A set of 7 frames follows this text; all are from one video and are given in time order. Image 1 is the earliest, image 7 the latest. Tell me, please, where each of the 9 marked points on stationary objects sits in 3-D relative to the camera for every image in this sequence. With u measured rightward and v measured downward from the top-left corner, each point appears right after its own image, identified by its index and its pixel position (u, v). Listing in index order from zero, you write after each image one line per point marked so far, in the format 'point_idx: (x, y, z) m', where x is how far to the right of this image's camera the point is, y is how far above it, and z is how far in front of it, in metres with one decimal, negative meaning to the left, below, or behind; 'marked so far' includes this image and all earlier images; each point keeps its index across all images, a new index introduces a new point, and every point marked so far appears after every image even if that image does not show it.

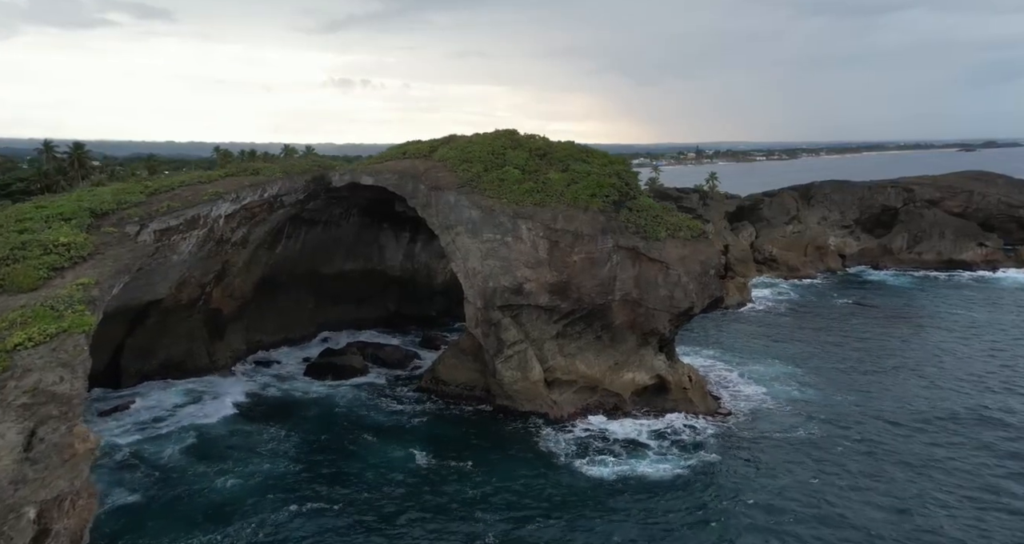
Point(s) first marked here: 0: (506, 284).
0: (-0.2, -0.4, +19.9) m
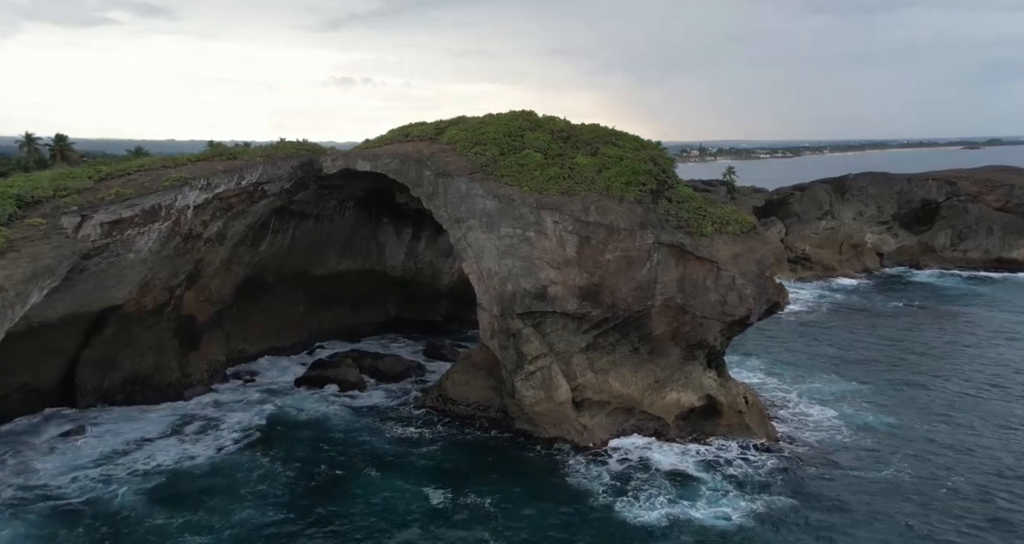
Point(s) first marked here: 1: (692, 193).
0: (+0.4, -0.4, +16.8) m
1: (+5.3, +2.3, +19.8) m
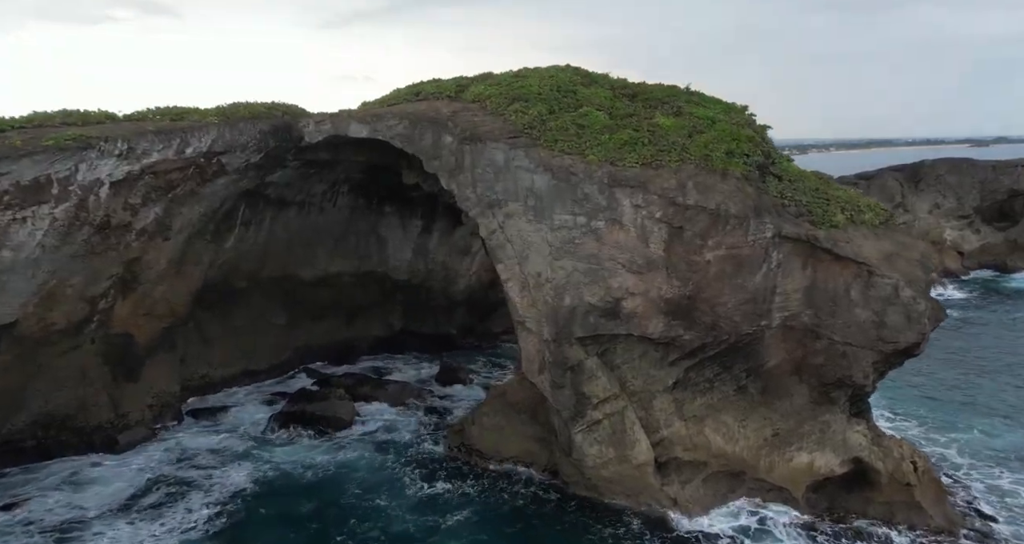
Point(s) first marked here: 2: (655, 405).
0: (+1.4, -0.5, +11.7) m
1: (+6.3, +2.2, +14.6) m
2: (+2.6, -2.4, +12.2) m
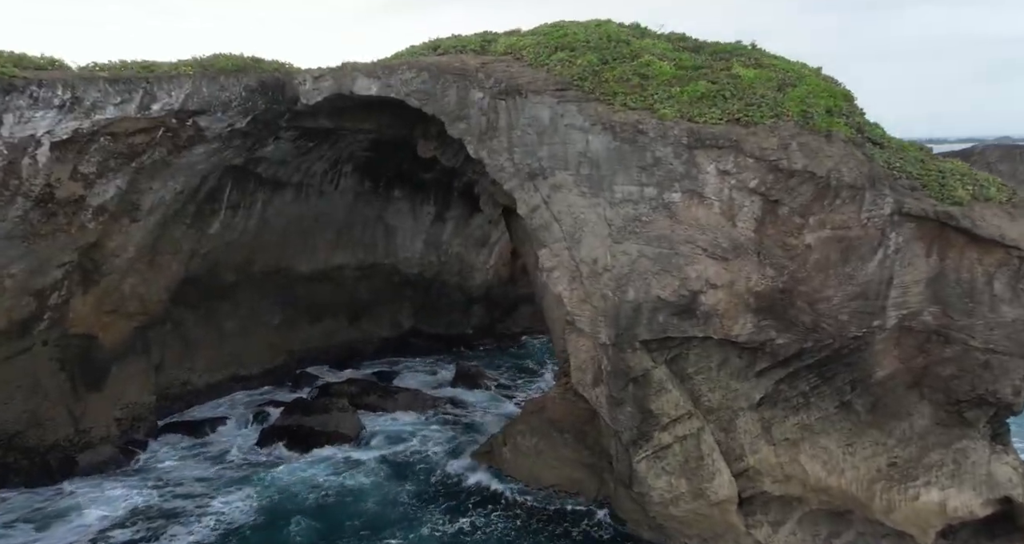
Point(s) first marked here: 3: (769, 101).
0: (+2.1, -0.3, +9.2) m
1: (+7.0, +2.4, +12.1) m
2: (+3.3, -2.2, +9.7) m
3: (+3.7, +2.4, +9.7) m
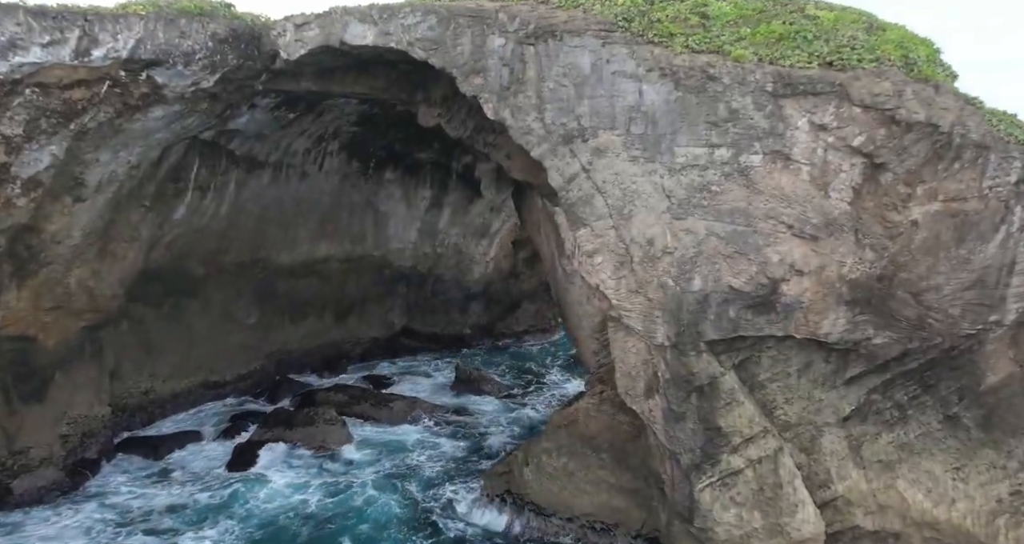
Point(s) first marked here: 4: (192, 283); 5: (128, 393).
0: (+2.5, -0.1, +7.4) m
1: (+7.3, +2.6, +10.4) m
2: (+3.6, -2.0, +7.9) m
3: (+4.0, +2.6, +7.8) m
4: (-6.9, -0.2, +14.5) m
5: (-7.7, -2.5, +13.7) m
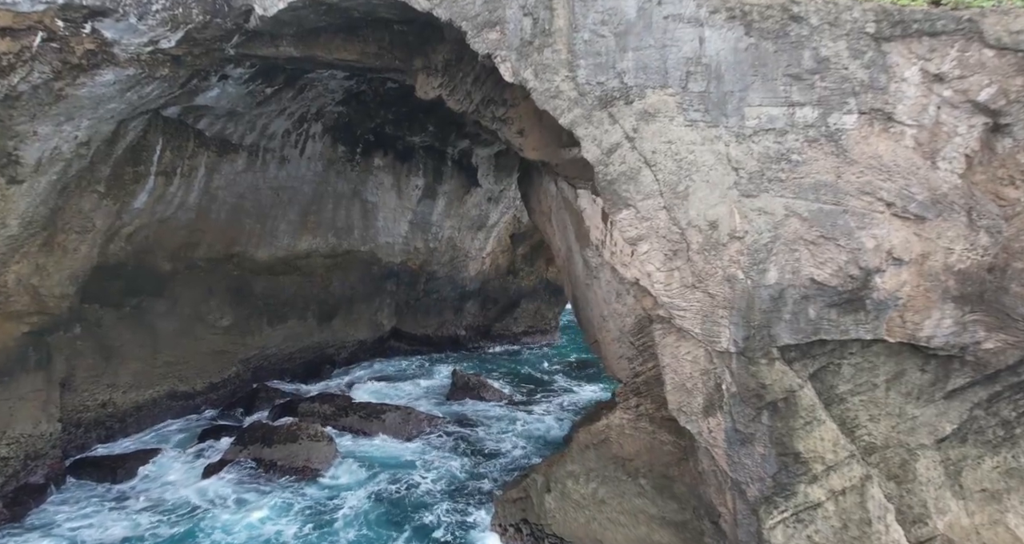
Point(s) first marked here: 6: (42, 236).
0: (+2.8, 0.0, +5.9) m
1: (+7.5, +2.7, +9.1) m
2: (+3.9, -1.9, +6.5) m
3: (+4.3, +2.7, +6.5) m
4: (-6.8, -0.1, +12.8) m
5: (-7.6, -2.4, +12.0) m
6: (-6.7, +0.5, +9.6) m
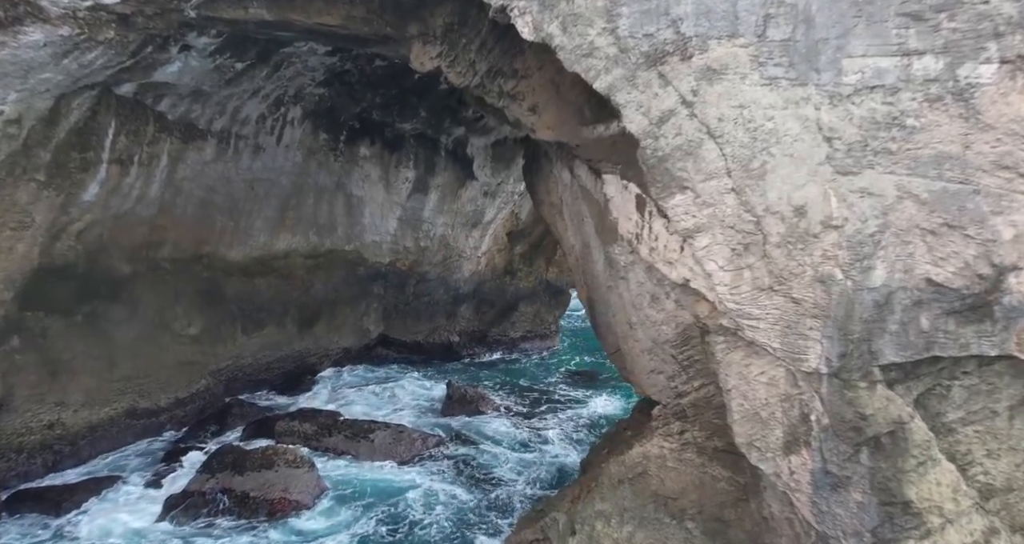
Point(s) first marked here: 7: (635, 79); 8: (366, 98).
0: (+3.0, 0.0, +4.6) m
1: (+7.7, +2.7, +7.9) m
2: (+4.1, -1.9, +5.2) m
3: (+4.5, +2.7, +5.2) m
4: (-6.7, -0.2, +11.3) m
5: (-7.5, -2.4, +10.4) m
6: (-6.6, +0.5, +8.1) m
7: (+1.0, +1.6, +5.3) m
8: (-2.7, +3.1, +12.3) m
